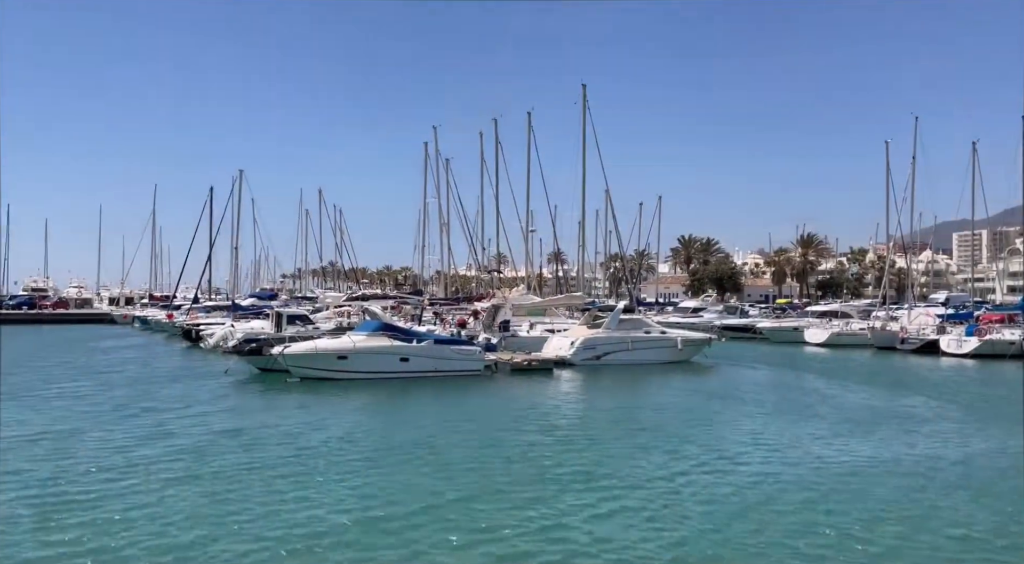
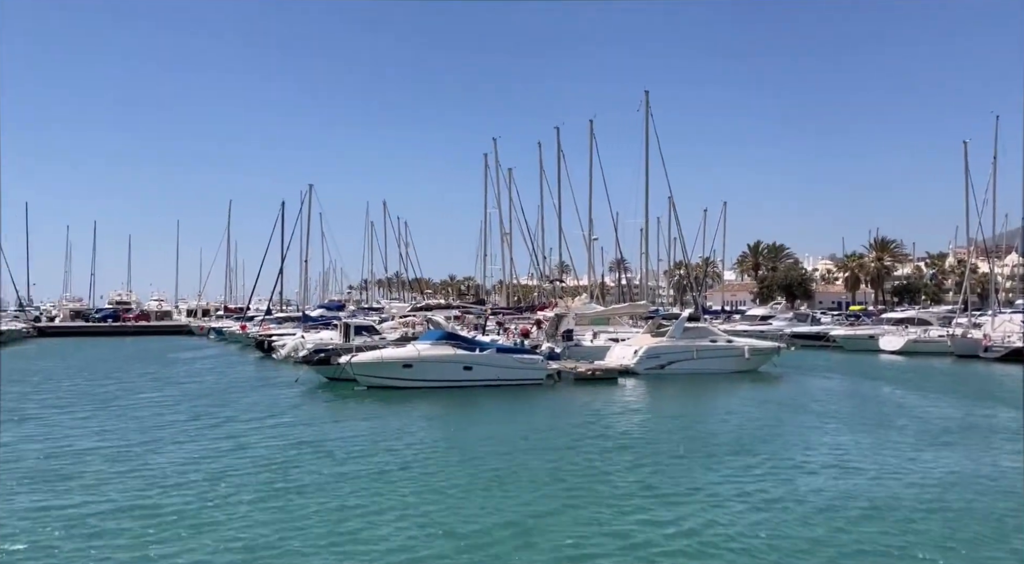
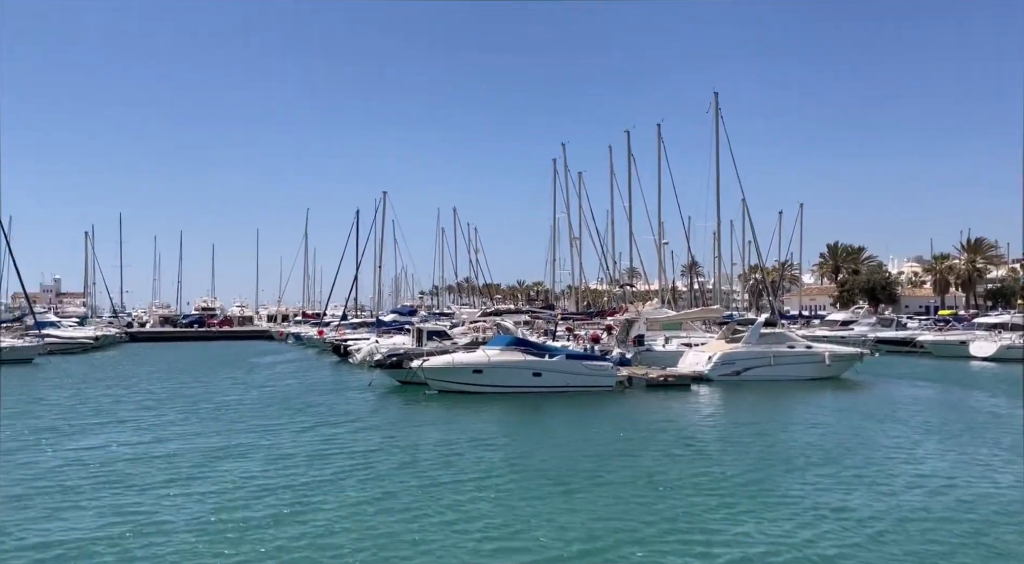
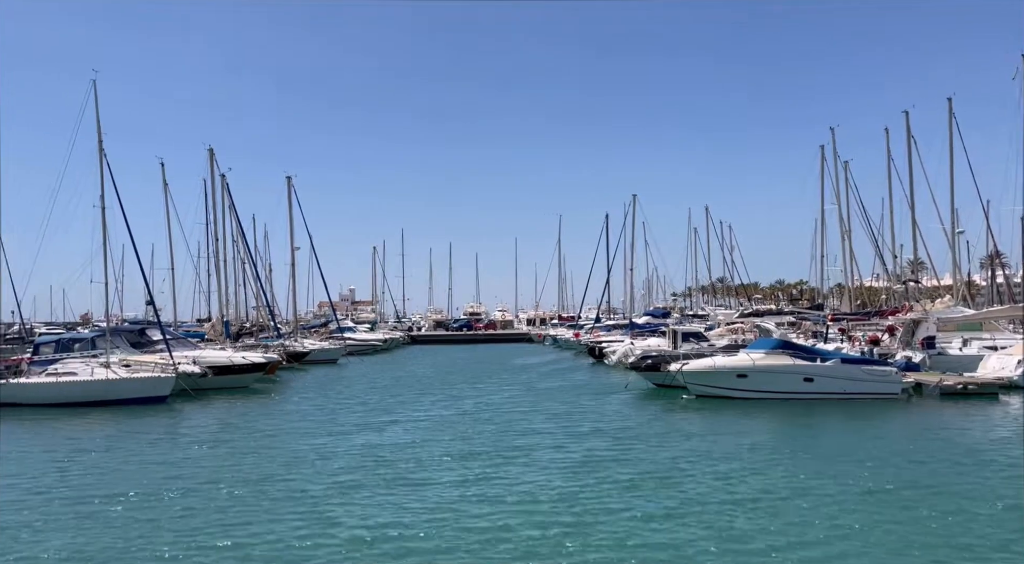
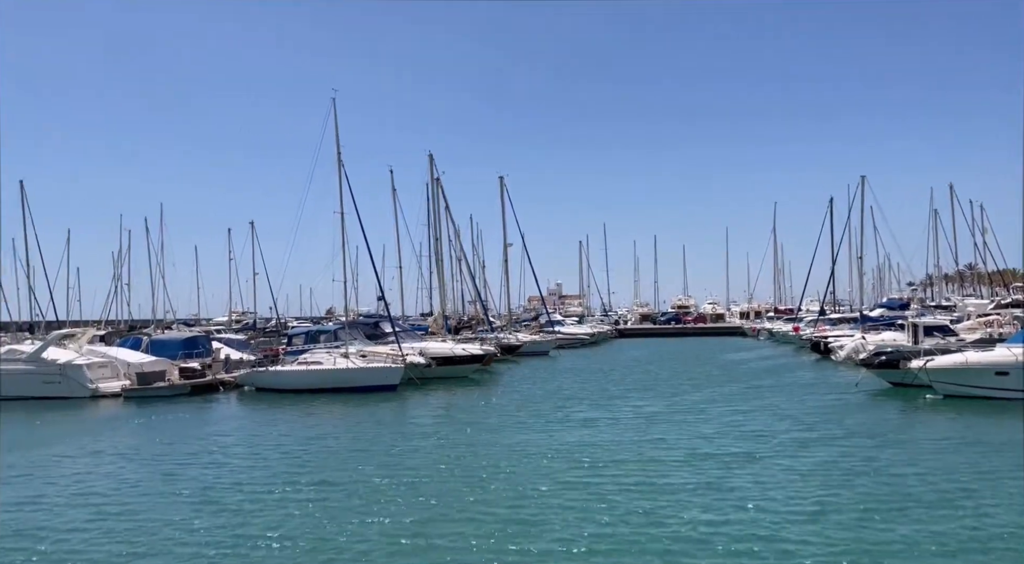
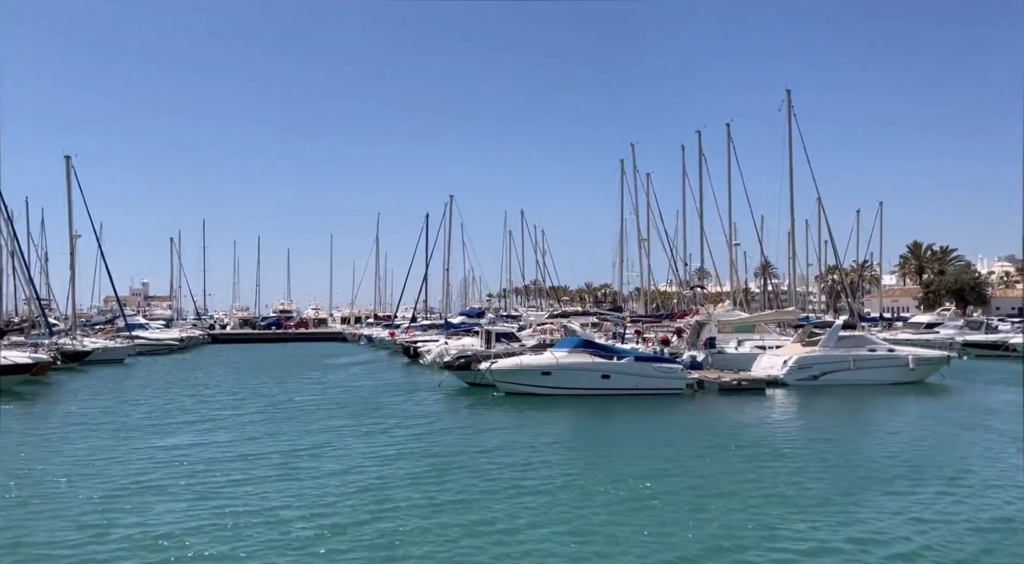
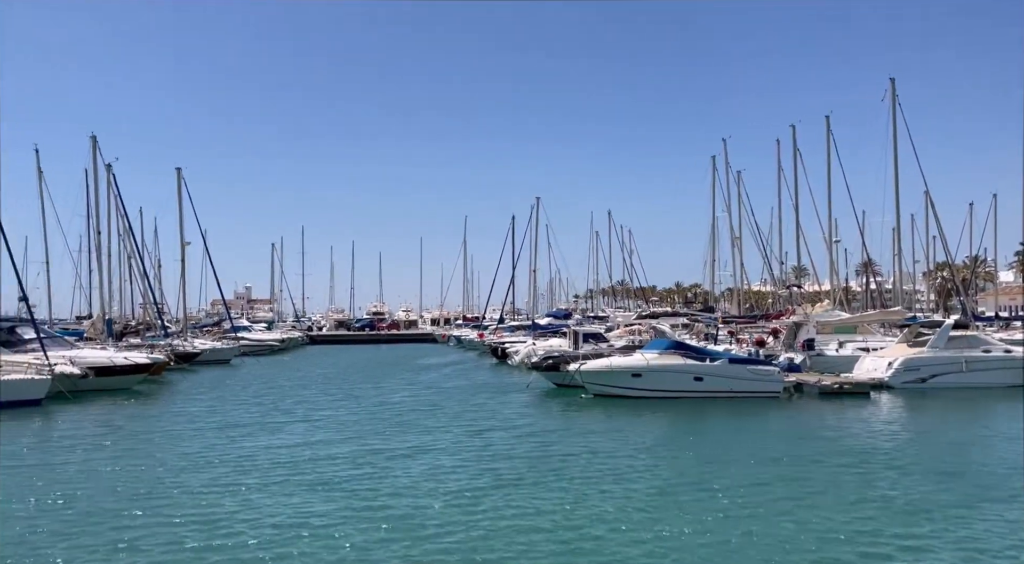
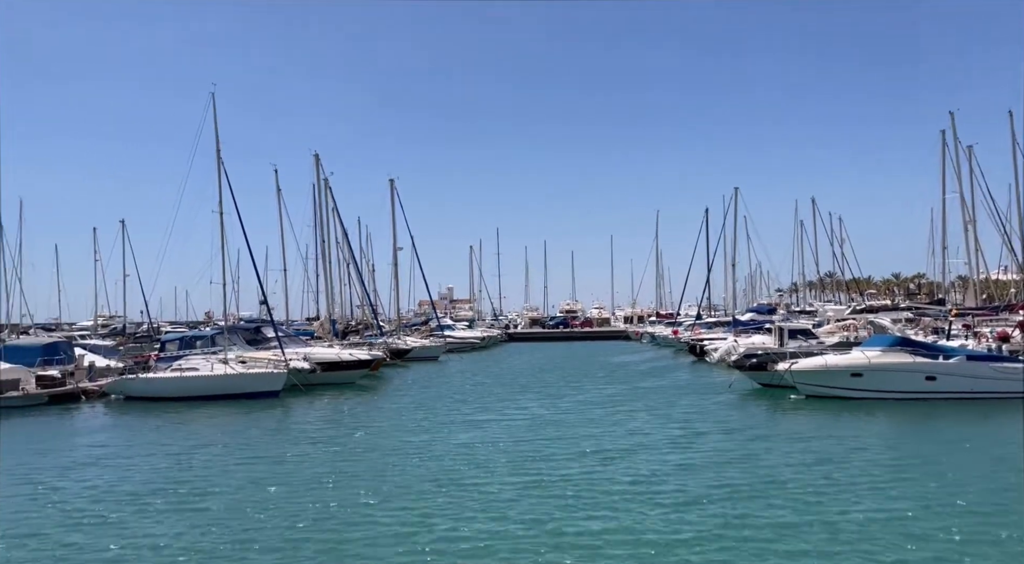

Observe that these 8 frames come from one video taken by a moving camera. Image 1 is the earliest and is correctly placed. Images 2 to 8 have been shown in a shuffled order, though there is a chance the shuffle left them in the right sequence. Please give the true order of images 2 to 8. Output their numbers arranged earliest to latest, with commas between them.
2, 3, 6, 7, 4, 8, 5
